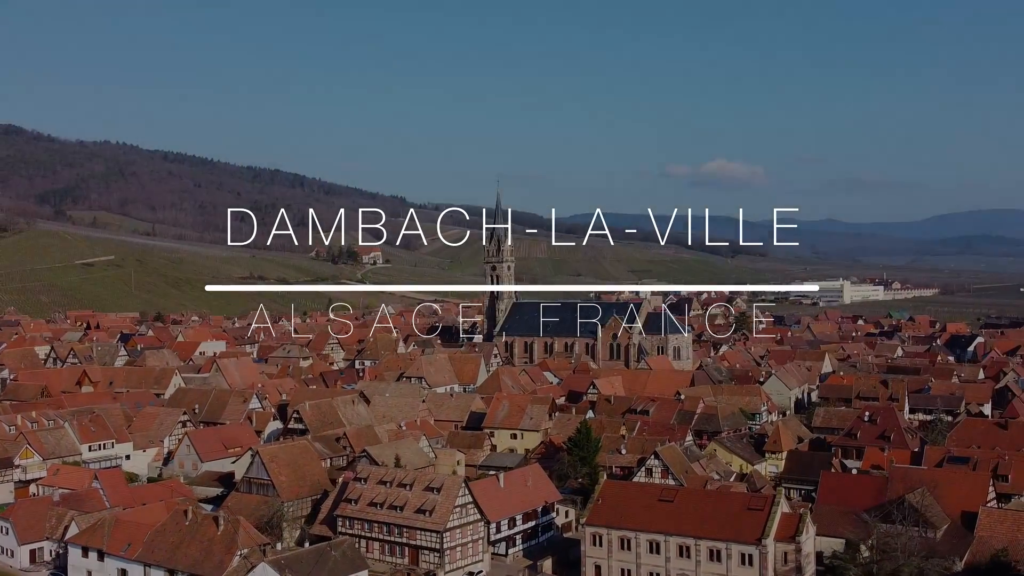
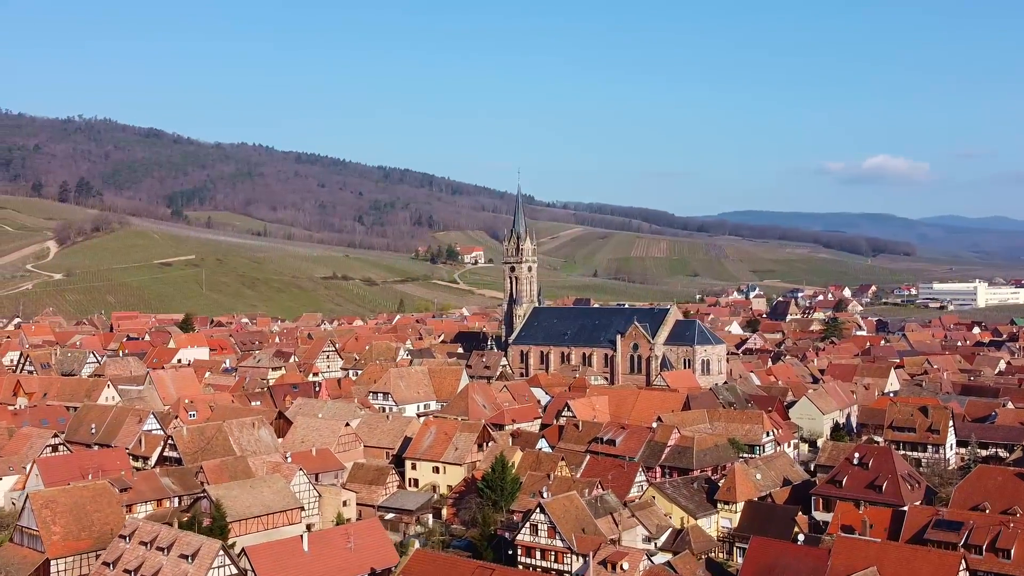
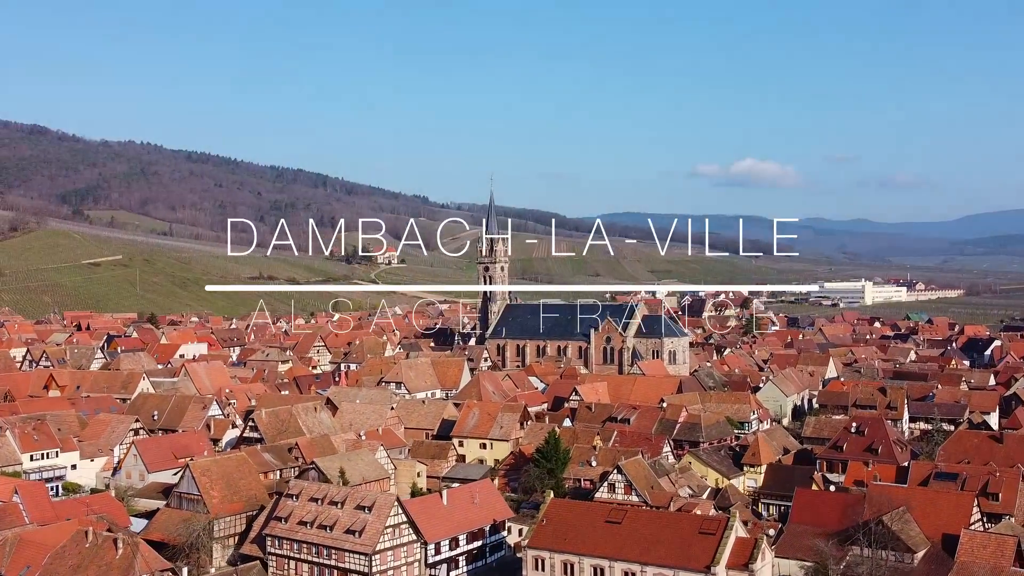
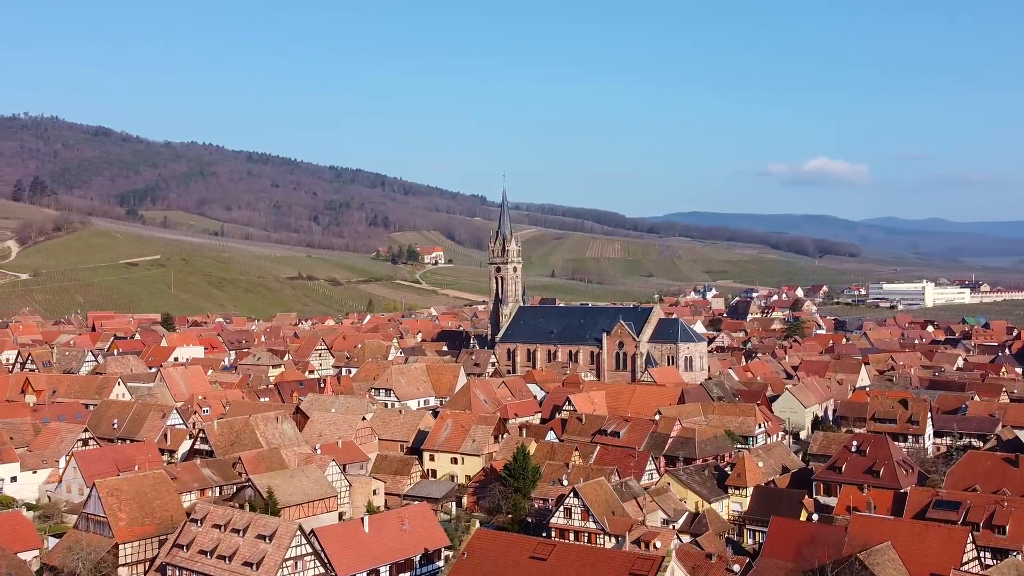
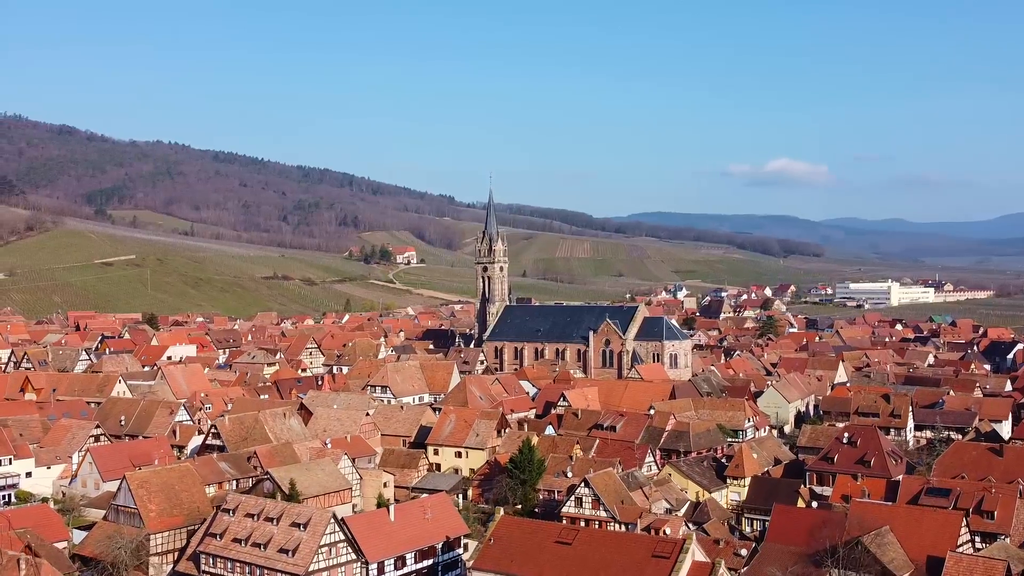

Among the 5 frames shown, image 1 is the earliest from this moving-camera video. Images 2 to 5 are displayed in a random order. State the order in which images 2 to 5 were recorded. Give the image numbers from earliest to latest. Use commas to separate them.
3, 5, 4, 2
